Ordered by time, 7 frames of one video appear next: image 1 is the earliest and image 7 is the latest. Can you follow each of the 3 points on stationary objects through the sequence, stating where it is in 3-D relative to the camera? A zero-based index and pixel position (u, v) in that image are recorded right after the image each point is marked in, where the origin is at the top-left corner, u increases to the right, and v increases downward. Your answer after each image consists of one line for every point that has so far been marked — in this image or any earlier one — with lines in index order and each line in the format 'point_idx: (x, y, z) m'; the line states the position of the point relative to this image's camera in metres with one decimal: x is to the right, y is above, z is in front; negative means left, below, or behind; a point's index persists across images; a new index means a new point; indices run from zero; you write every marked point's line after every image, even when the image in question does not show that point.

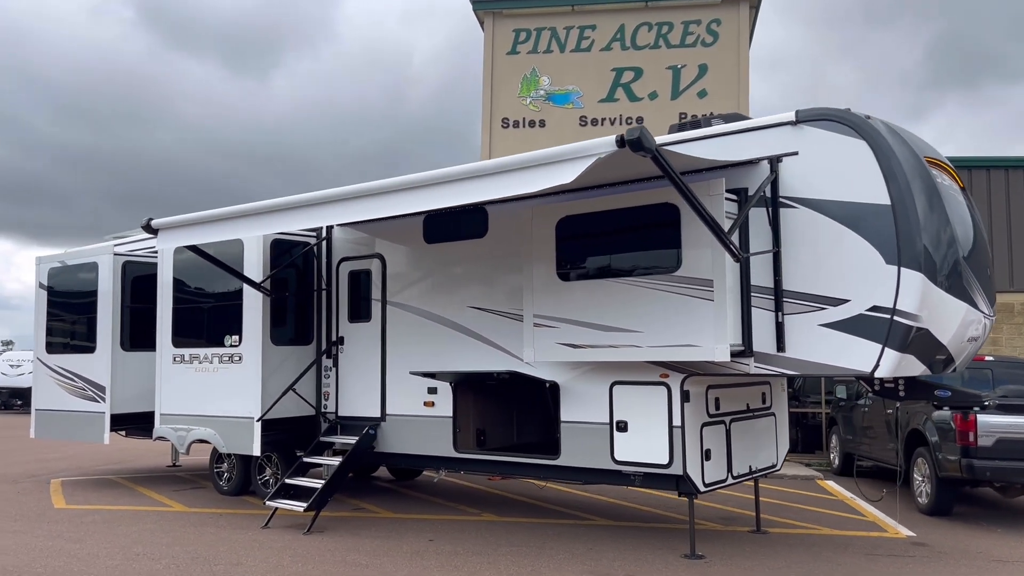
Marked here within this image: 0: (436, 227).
0: (-0.7, +0.5, +7.5) m
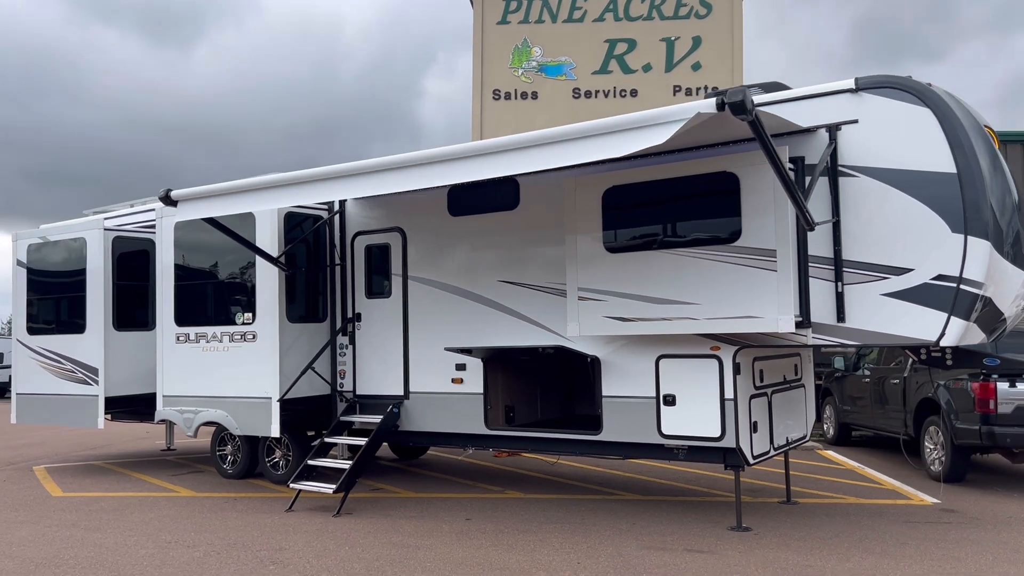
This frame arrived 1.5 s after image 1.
0: (-0.4, +0.8, +7.2) m
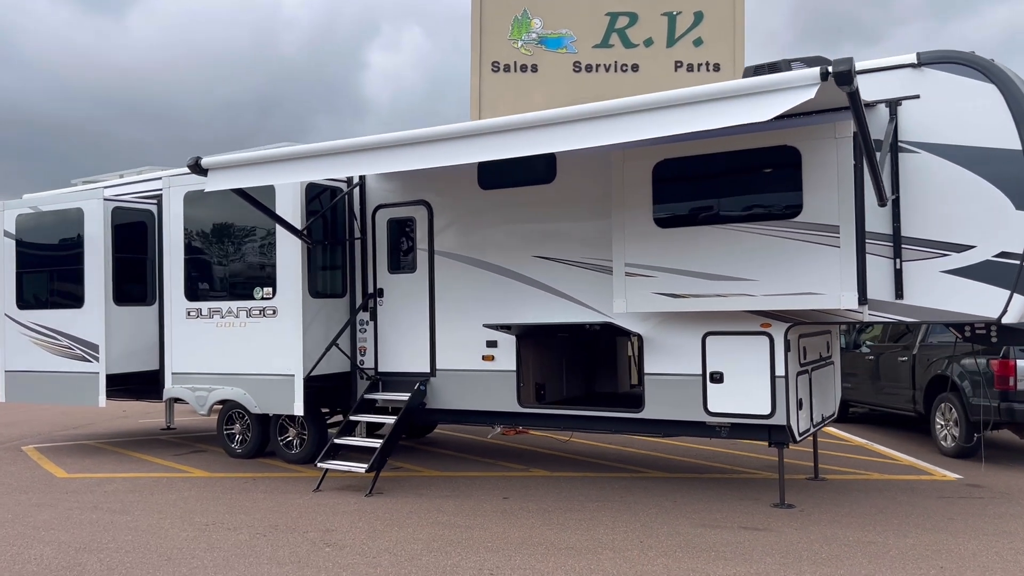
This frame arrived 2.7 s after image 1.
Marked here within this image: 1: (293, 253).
0: (-0.1, +1.0, +7.1) m
1: (-1.9, +0.3, +7.4) m
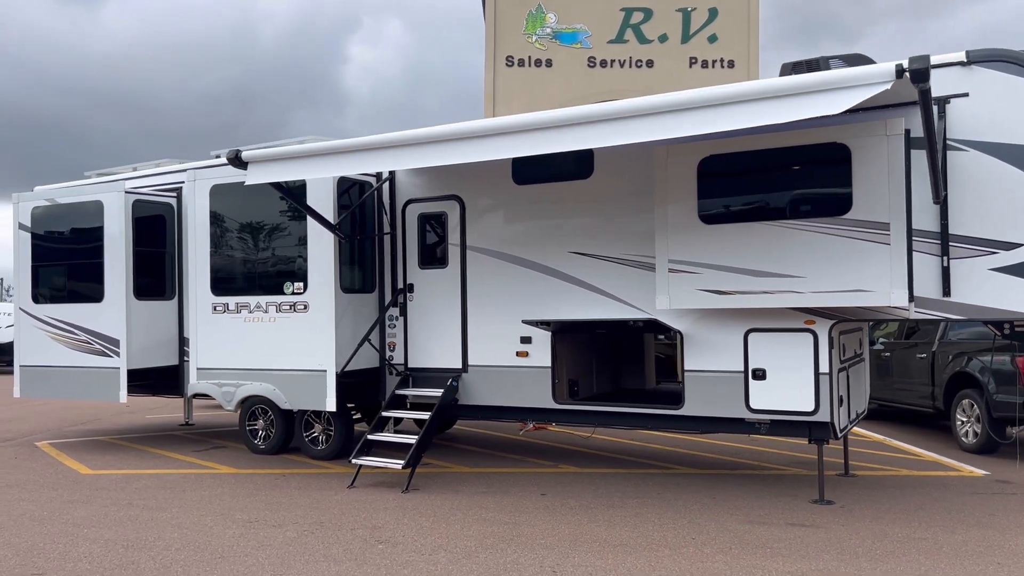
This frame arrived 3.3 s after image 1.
0: (+0.1, +1.0, +7.0) m
1: (-1.6, +0.4, +7.3) m
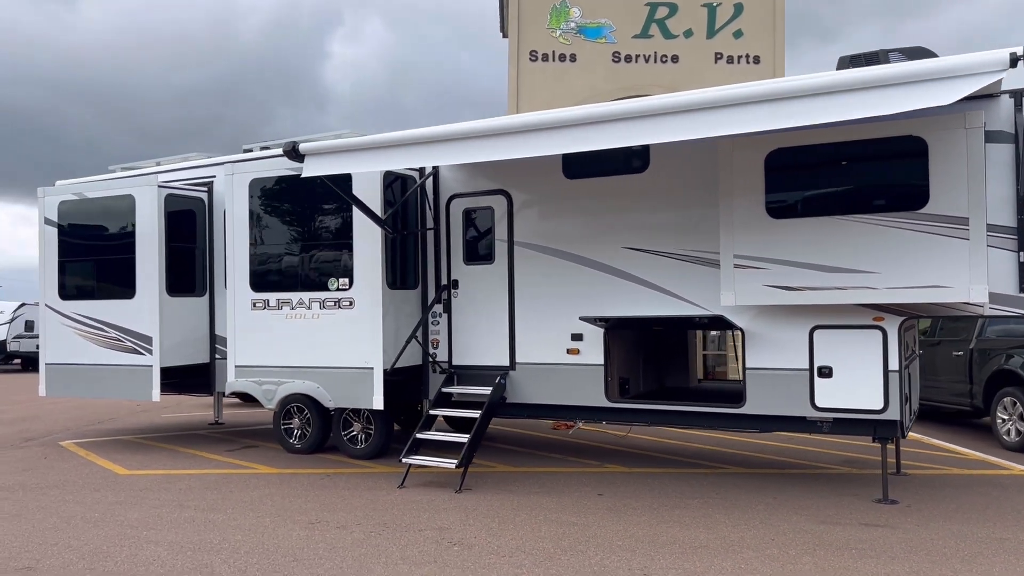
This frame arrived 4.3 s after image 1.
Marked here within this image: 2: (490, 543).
0: (+0.6, +1.0, +6.9) m
1: (-1.2, +0.4, +7.1) m
2: (-0.1, -1.5, +4.9) m
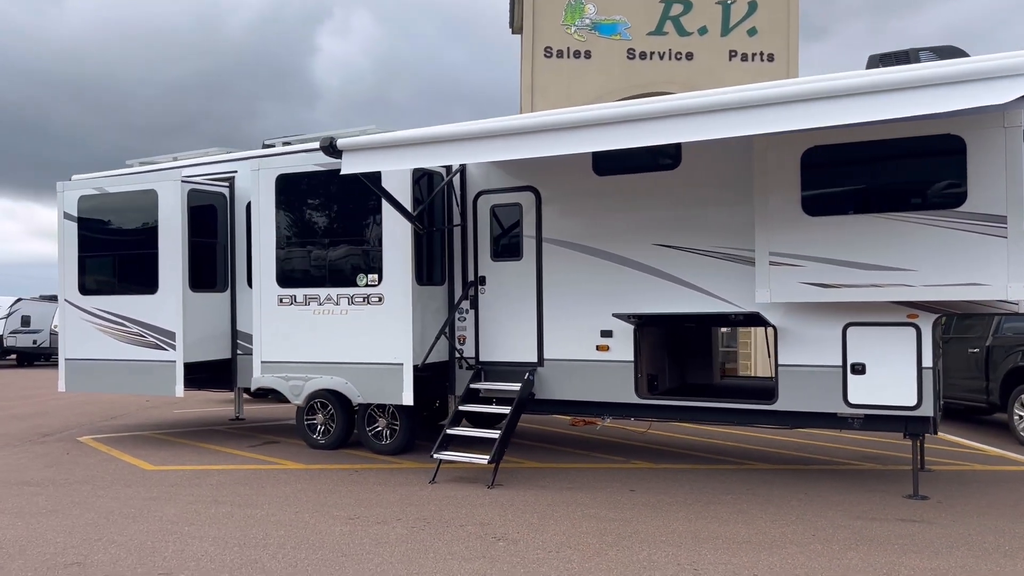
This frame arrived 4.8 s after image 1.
0: (+0.8, +1.1, +6.9) m
1: (-1.0, +0.4, +7.2) m
2: (+0.1, -1.5, +4.9) m
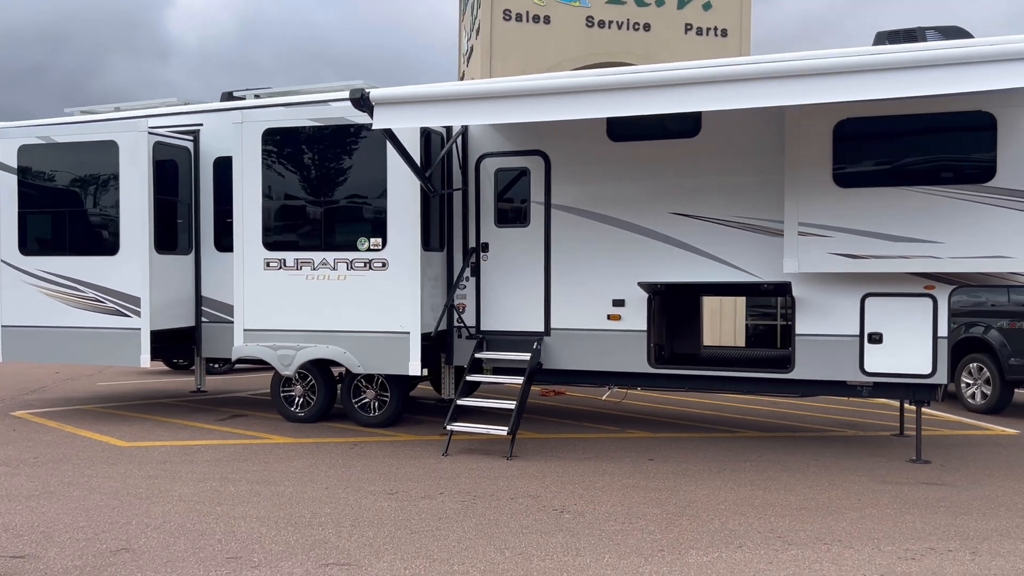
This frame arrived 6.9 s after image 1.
0: (+0.9, +1.3, +6.8) m
1: (-0.9, +0.7, +6.8) m
2: (+0.5, -1.3, +4.8) m
